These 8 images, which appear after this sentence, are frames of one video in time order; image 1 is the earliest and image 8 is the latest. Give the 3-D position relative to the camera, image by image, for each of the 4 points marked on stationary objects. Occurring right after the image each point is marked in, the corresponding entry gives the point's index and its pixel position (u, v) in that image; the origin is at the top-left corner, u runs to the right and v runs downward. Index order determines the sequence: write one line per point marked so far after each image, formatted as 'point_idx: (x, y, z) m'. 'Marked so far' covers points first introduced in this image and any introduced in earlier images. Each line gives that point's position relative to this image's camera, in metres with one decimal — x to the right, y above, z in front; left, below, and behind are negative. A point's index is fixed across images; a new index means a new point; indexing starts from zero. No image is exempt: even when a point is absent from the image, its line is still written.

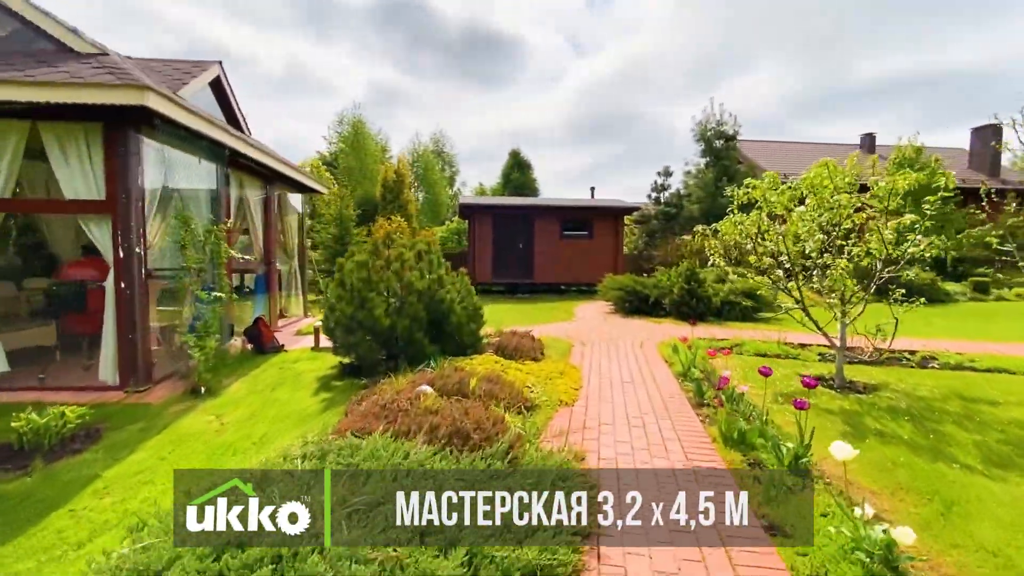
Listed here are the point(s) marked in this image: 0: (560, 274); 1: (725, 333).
0: (+1.4, +0.4, +15.0) m
1: (+3.1, -0.7, +7.2) m
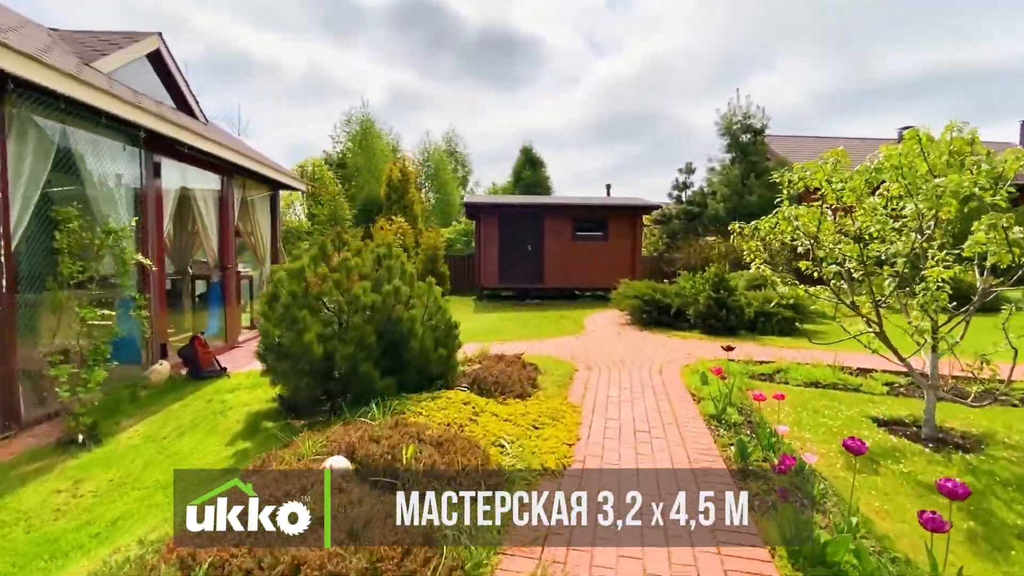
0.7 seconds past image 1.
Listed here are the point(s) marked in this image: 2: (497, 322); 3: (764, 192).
0: (+1.7, +0.2, +13.8) m
1: (+3.1, -0.8, +6.0) m
2: (-0.3, -0.6, +9.3) m
3: (+9.0, +3.4, +17.7) m
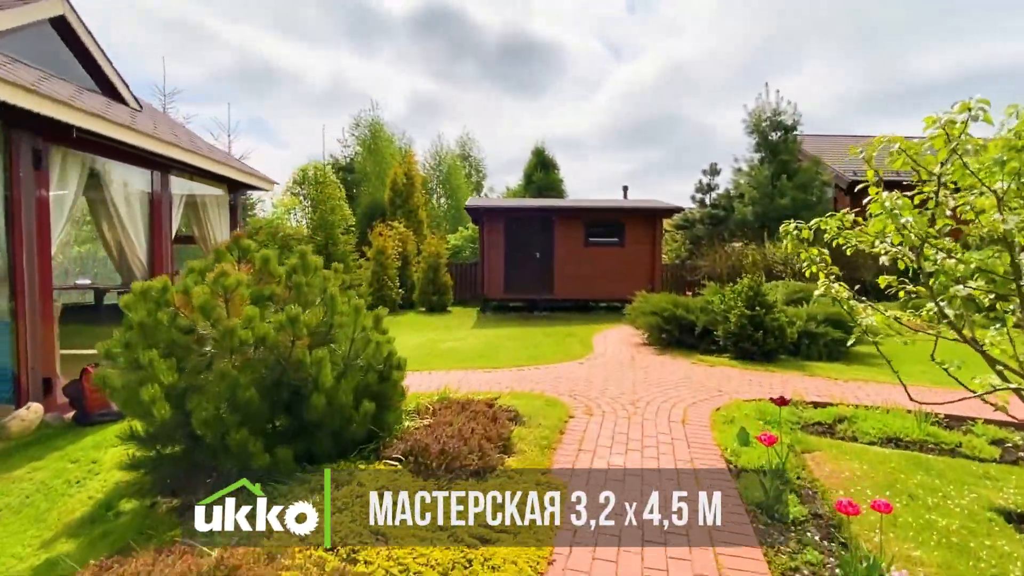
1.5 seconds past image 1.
0: (+1.8, 0.0, +12.6) m
1: (+2.9, -1.0, +4.8) m
2: (-0.3, -0.9, +8.2) m
3: (+9.3, +3.1, +16.3) m
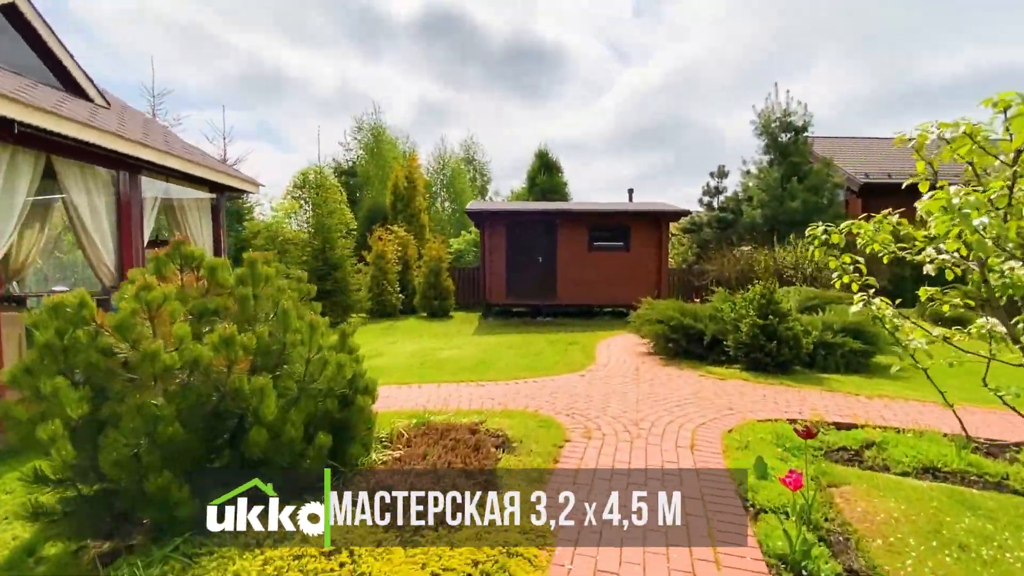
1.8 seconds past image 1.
0: (+1.9, -0.2, +12.2) m
1: (+2.9, -1.1, +4.4) m
2: (-0.3, -1.0, +7.8) m
3: (+9.4, +2.9, +15.8) m
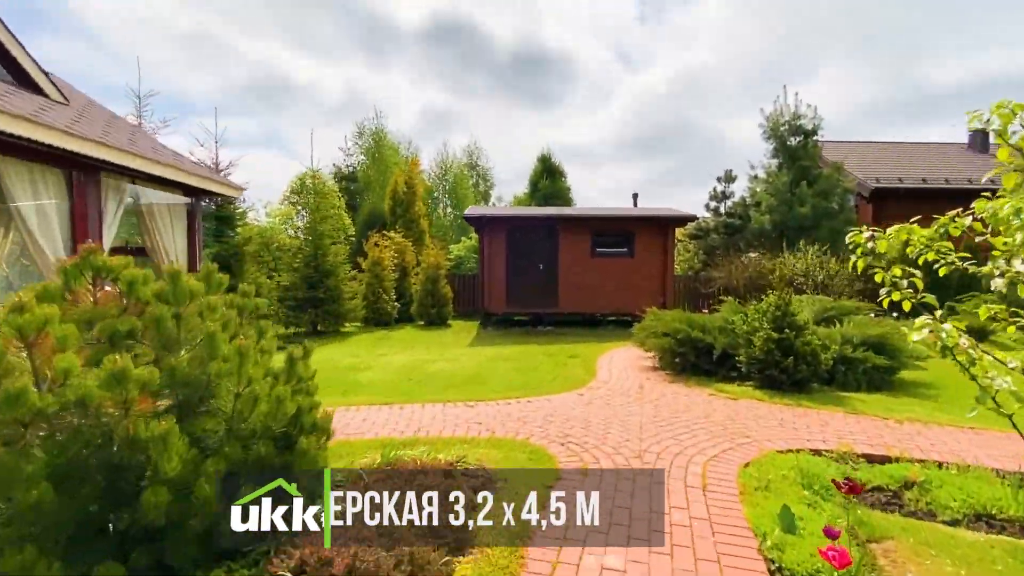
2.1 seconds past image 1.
0: (+1.9, -0.4, +11.8) m
1: (+2.8, -1.2, +3.9) m
2: (-0.4, -1.1, +7.4) m
3: (+9.5, +2.7, +15.3) m
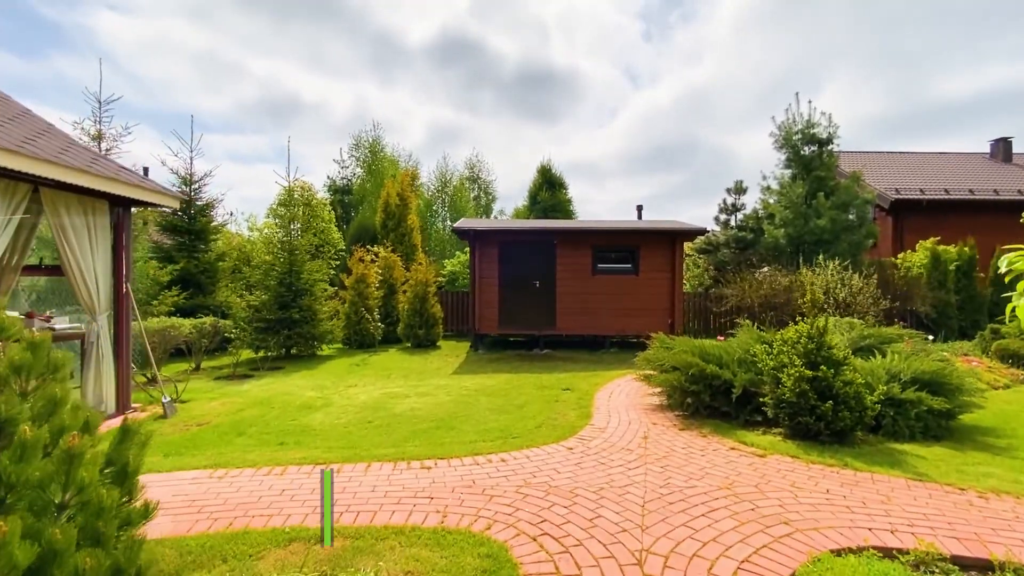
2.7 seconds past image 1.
0: (+1.7, -0.8, +10.8) m
1: (+2.5, -1.4, +2.9) m
2: (-0.6, -1.4, +6.4) m
3: (+9.4, +2.1, +14.3) m
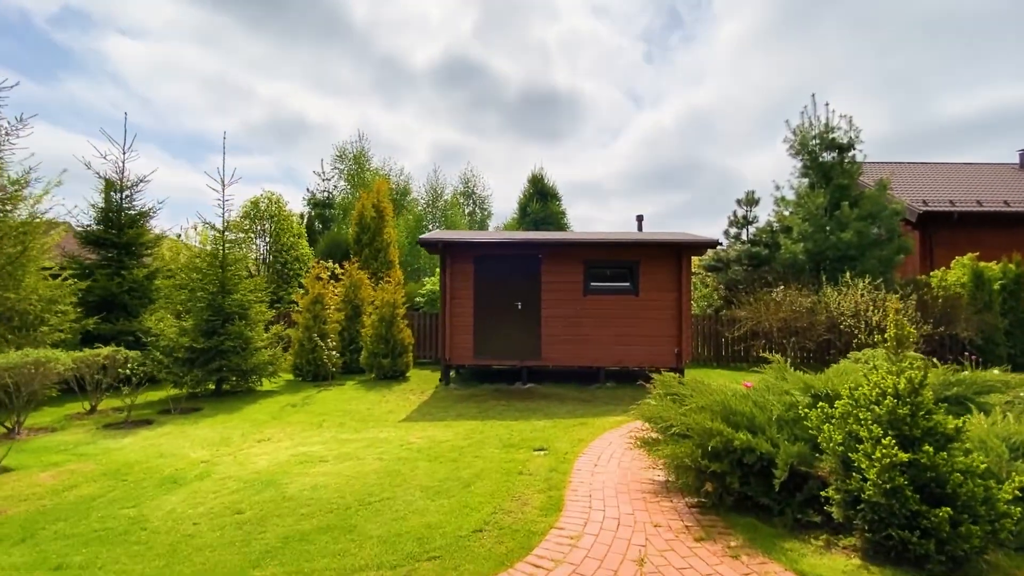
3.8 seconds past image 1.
0: (+1.3, -1.2, +9.1) m
1: (+2.0, -1.5, +1.2) m
2: (-1.0, -1.6, +4.8) m
3: (+9.0, +1.6, +12.7) m
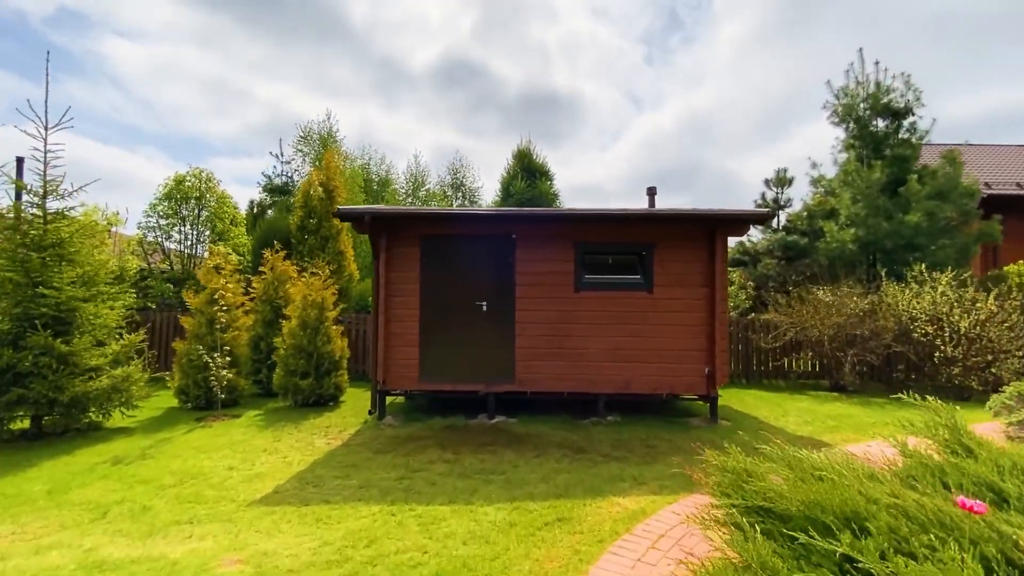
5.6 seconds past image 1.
0: (+0.8, -1.1, +6.5) m
1: (+1.5, -1.4, -1.5) m
2: (-1.5, -1.5, +2.1) m
3: (+8.5, +1.6, +10.1) m
